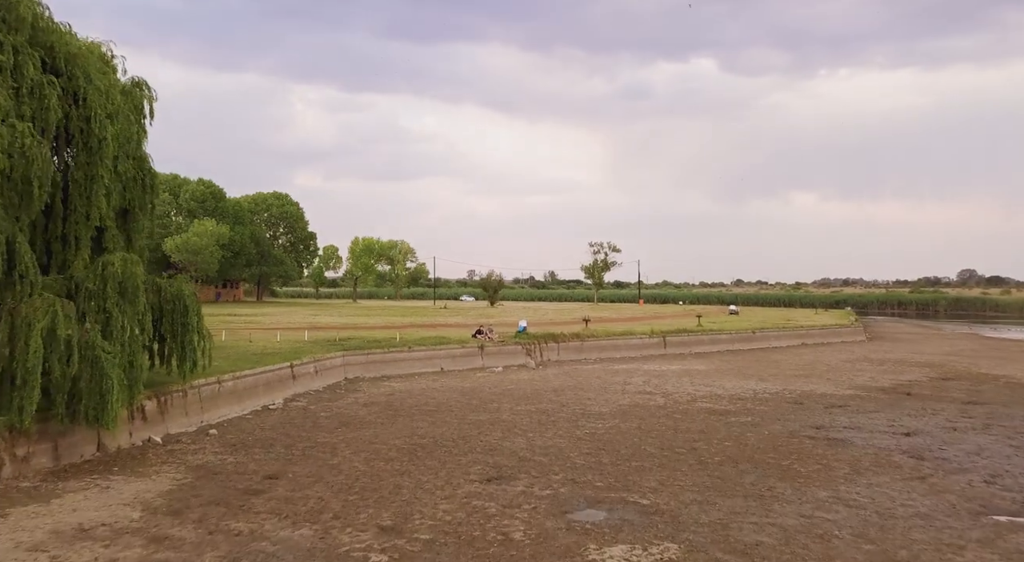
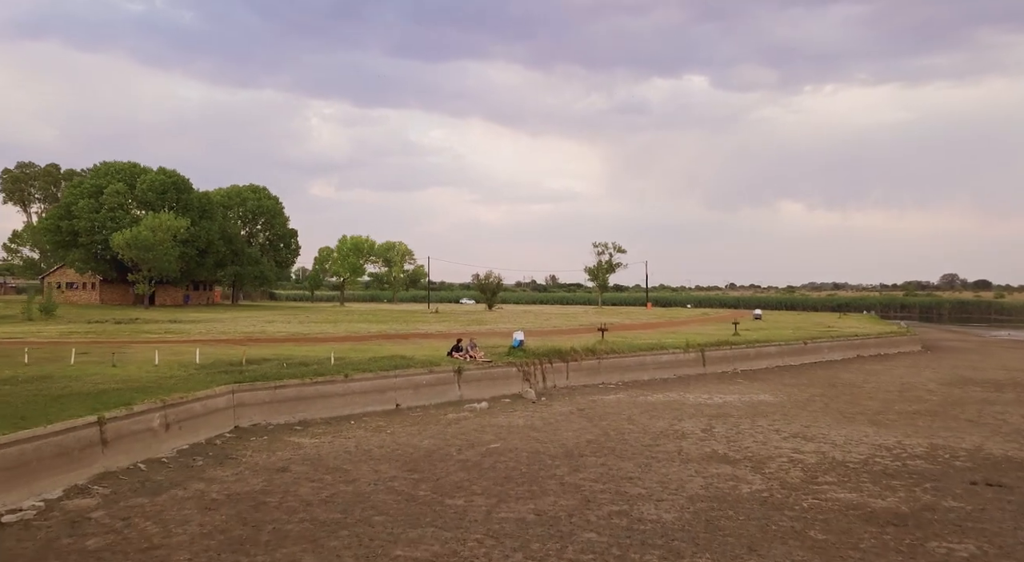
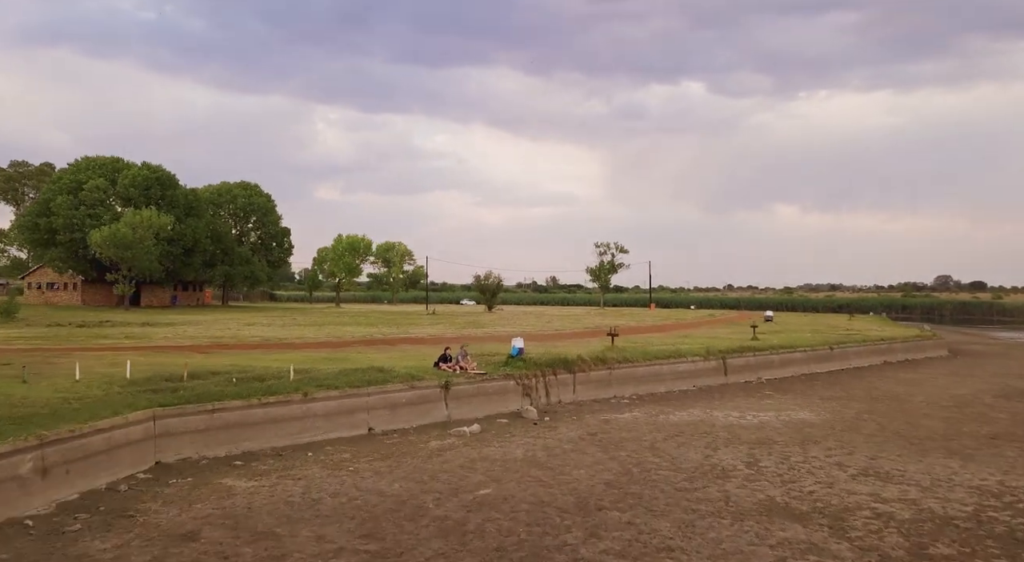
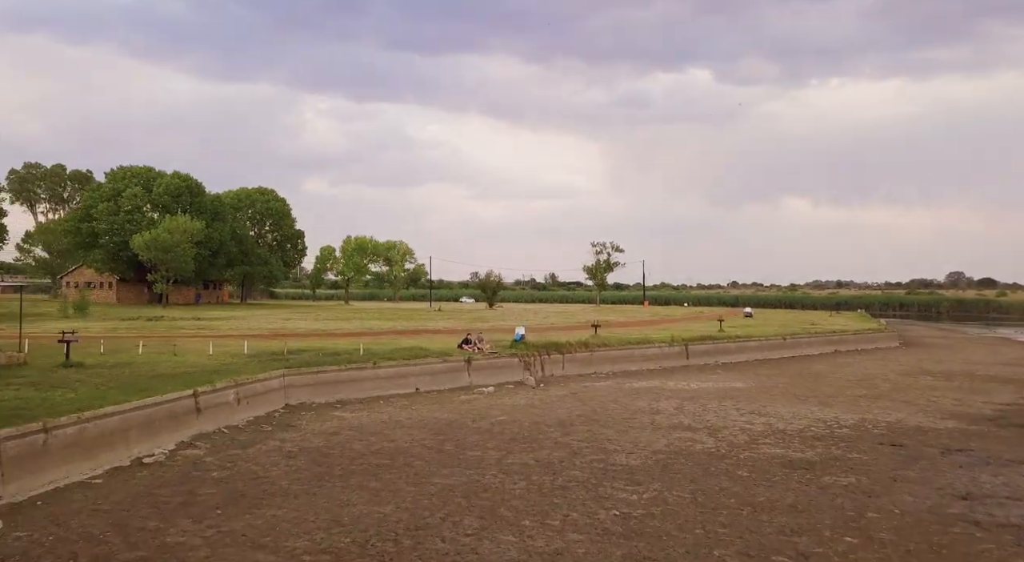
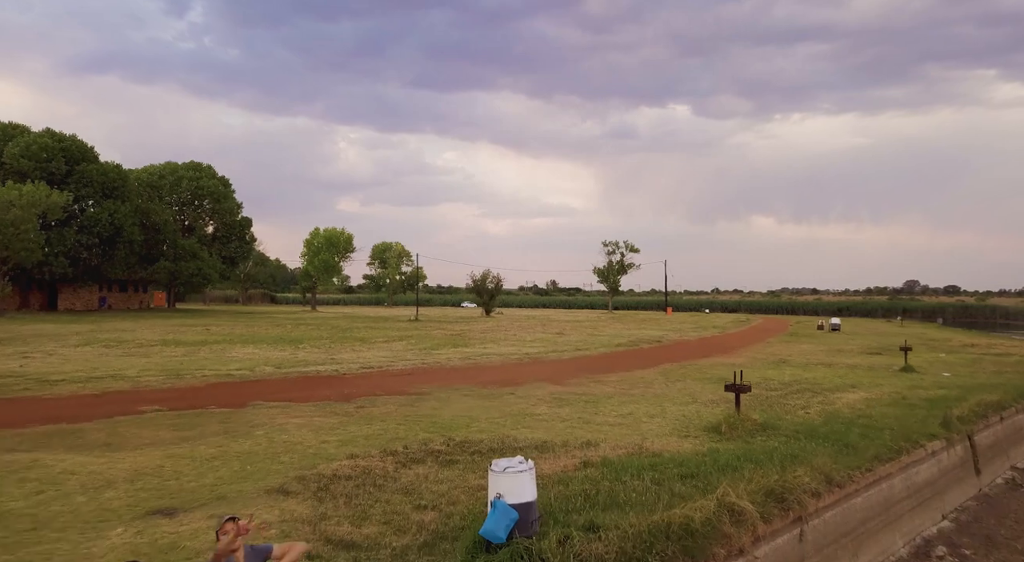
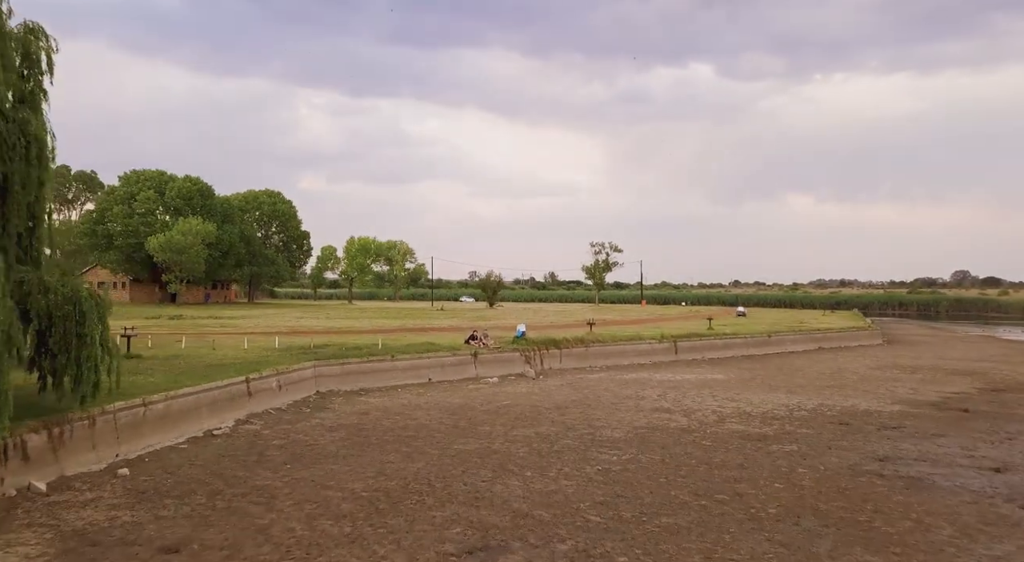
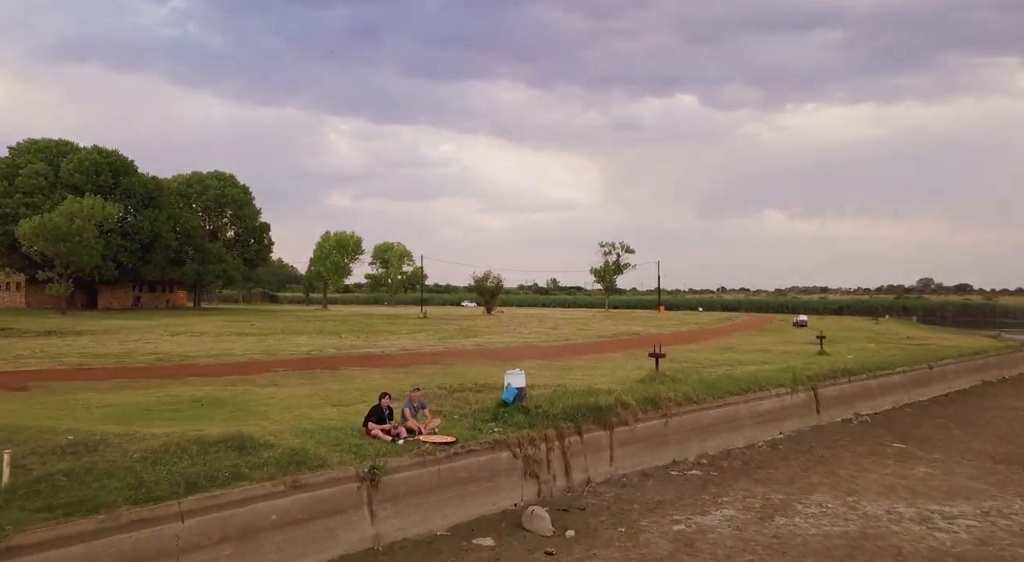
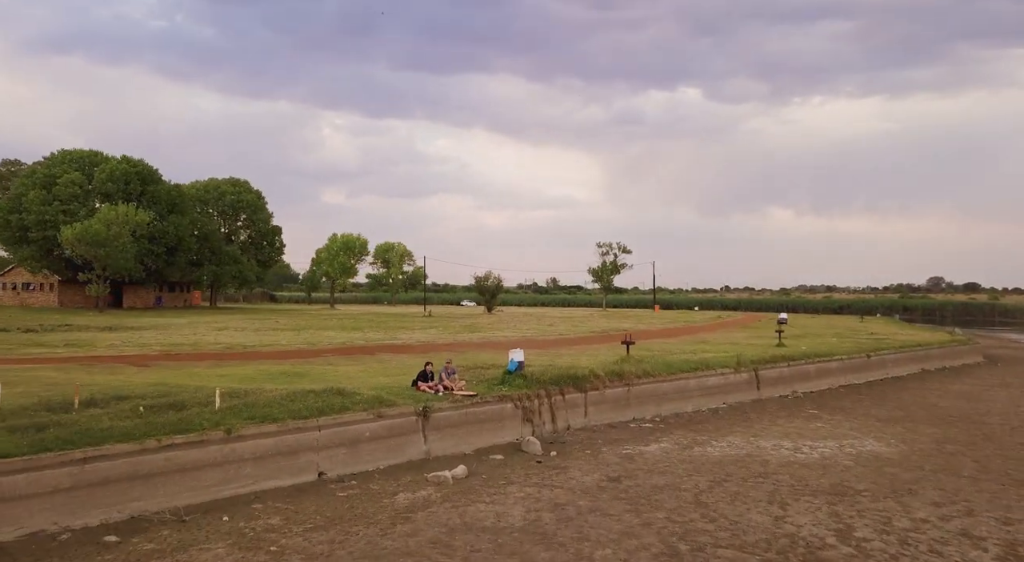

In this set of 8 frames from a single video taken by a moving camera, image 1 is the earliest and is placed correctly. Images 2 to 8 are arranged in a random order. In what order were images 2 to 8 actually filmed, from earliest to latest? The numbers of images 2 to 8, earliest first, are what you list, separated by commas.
6, 4, 2, 3, 8, 7, 5
